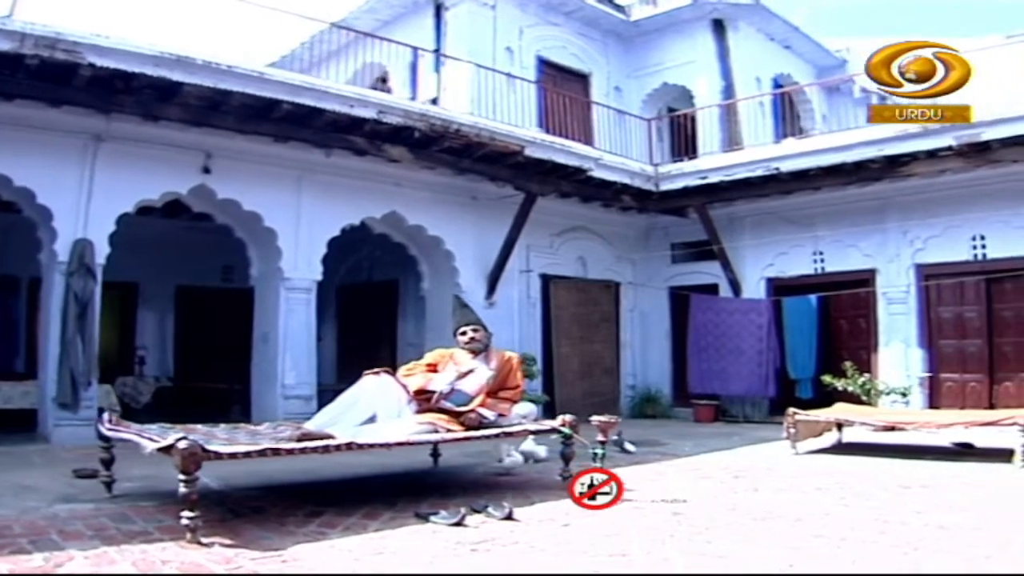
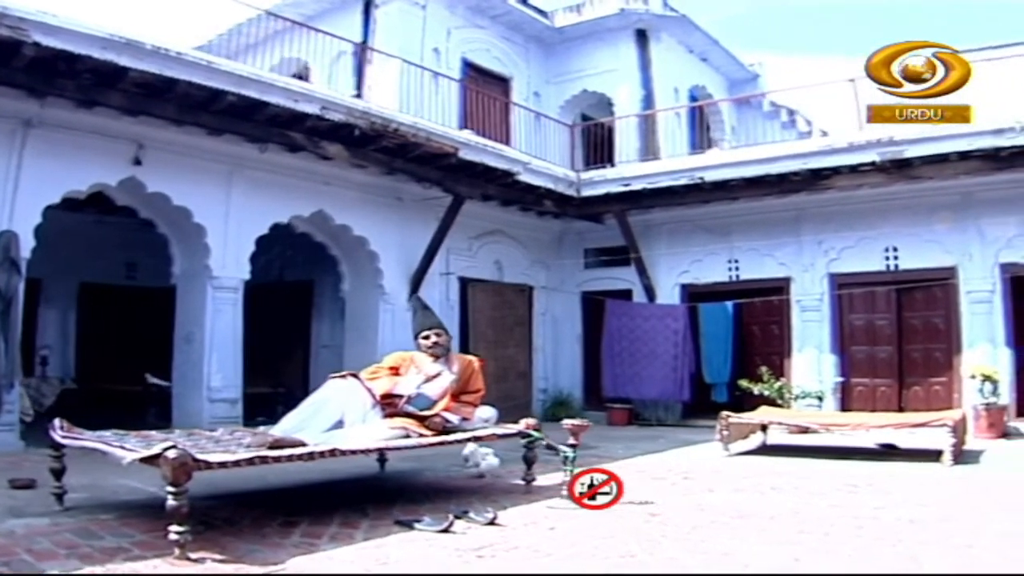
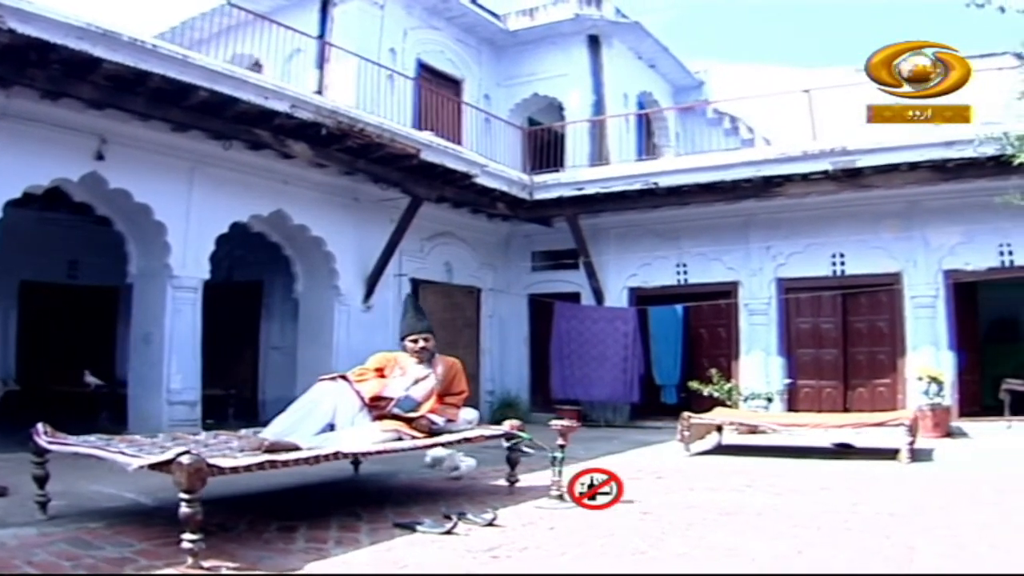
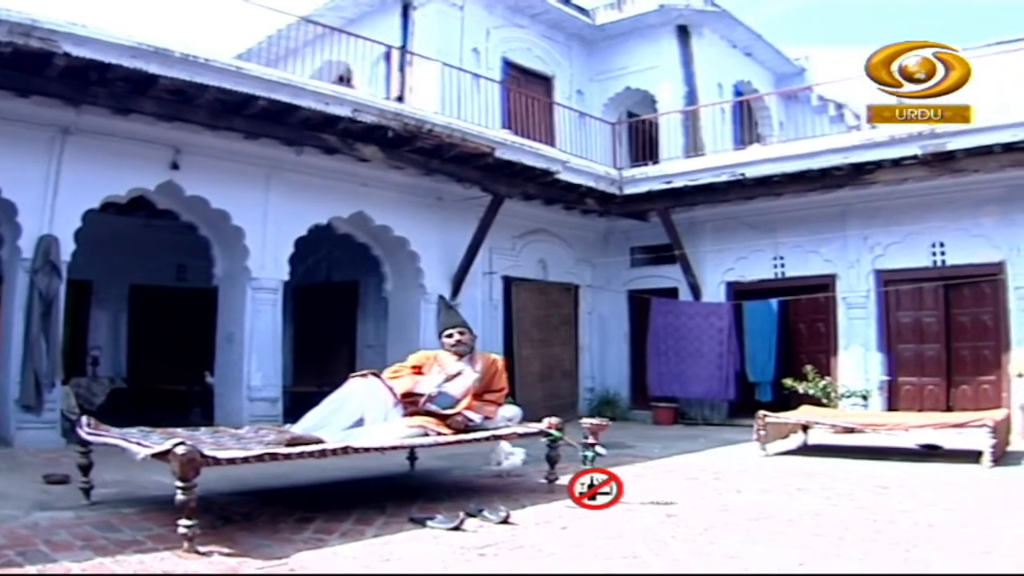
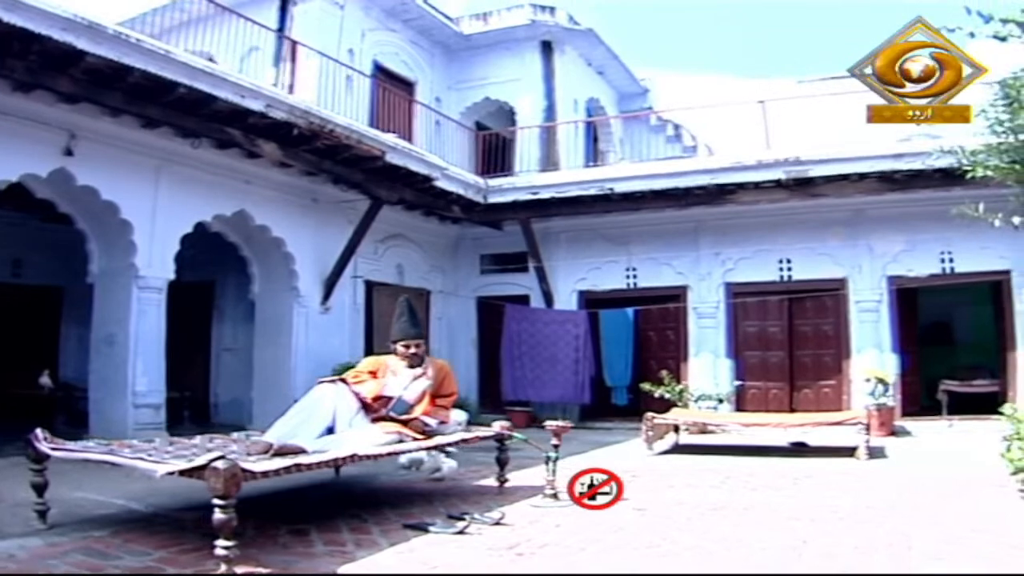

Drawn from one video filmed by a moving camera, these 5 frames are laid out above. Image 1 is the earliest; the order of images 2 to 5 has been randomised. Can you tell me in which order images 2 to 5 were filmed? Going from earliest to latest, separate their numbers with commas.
4, 2, 3, 5
